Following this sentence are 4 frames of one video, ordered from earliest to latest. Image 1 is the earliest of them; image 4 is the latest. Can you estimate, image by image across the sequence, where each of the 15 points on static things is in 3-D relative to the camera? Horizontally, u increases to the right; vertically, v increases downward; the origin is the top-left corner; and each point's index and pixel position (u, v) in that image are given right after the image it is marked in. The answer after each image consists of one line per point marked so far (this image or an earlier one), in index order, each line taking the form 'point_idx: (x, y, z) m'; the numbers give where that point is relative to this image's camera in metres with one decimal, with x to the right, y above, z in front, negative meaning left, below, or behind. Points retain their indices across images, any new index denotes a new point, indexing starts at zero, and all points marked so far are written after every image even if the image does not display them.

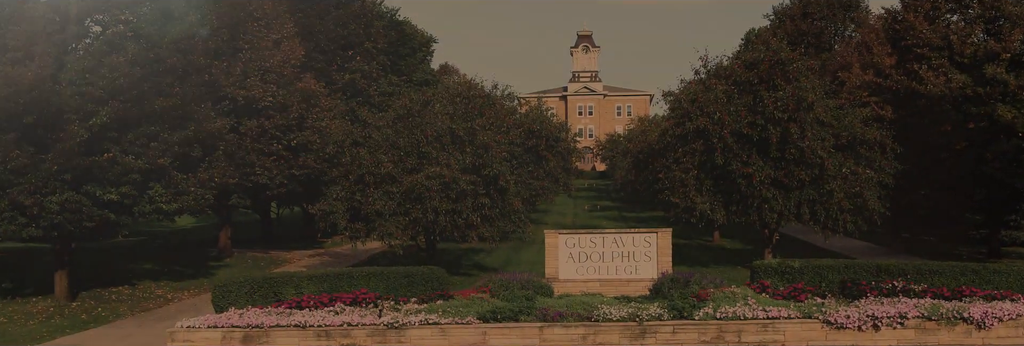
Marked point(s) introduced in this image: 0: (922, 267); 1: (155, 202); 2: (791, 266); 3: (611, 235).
0: (+8.0, -1.8, +15.5) m
1: (-8.6, -0.7, +19.1) m
2: (+5.6, -1.9, +15.8) m
3: (+2.3, -1.4, +18.3) m
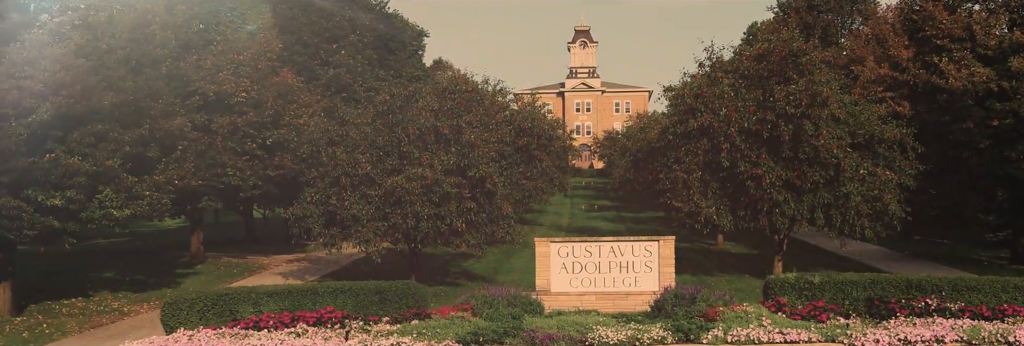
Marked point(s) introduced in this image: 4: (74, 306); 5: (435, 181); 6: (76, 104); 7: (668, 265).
0: (+7.8, -1.9, +13.7) m
1: (-8.9, -0.7, +17.3) m
2: (+5.3, -1.9, +14.0) m
3: (+2.0, -1.5, +16.6) m
4: (-10.6, -3.2, +19.1) m
5: (-1.9, -0.2, +19.5) m
6: (-9.2, +1.4, +16.6) m
7: (+3.2, -1.9, +16.5) m
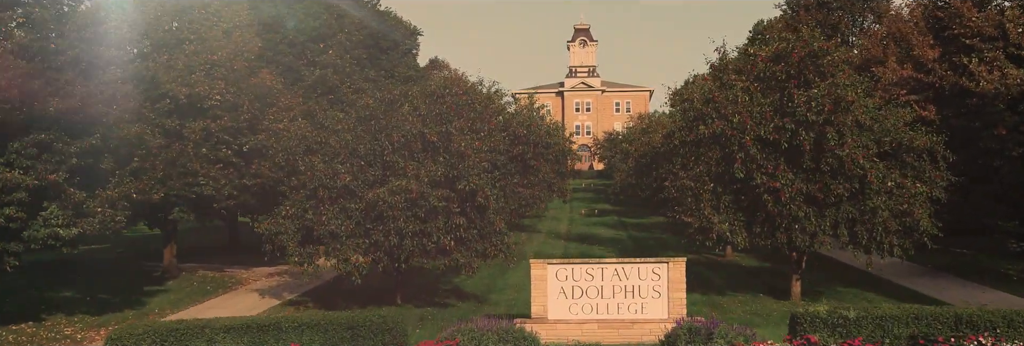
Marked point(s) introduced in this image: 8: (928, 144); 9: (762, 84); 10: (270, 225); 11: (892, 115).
0: (+7.6, -2.2, +12.0) m
1: (-9.1, -1.0, +15.6) m
2: (+5.1, -2.2, +12.3) m
3: (+1.9, -1.8, +14.8) m
4: (-10.7, -3.5, +17.3) m
5: (-2.0, -0.5, +17.7) m
6: (-9.3, +1.2, +14.8) m
7: (+3.1, -2.2, +14.8) m
8: (+9.9, +0.7, +18.9) m
9: (+6.0, +2.2, +19.2) m
10: (-5.9, -1.3, +19.3) m
11: (+9.1, +1.4, +19.0) m
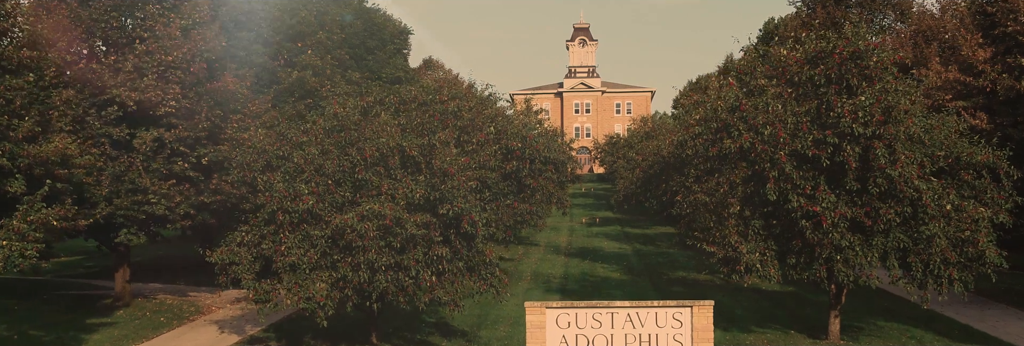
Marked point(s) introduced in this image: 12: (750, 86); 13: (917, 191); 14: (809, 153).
0: (+7.5, -2.6, +9.3) m
1: (-9.2, -1.4, +12.8) m
2: (+5.0, -2.6, +9.6) m
3: (+1.7, -2.2, +12.1) m
4: (-10.9, -3.9, +14.6) m
5: (-2.2, -0.9, +15.0) m
6: (-9.5, +0.7, +12.1) m
7: (+2.9, -2.6, +12.1) m
8: (+9.8, +0.3, +16.2) m
9: (+5.9, +1.7, +16.5) m
10: (-6.0, -1.7, +16.6) m
11: (+9.0, +1.0, +16.3) m
12: (+5.3, +2.0, +17.7) m
13: (+7.6, -0.4, +14.8) m
14: (+5.7, +0.4, +15.2) m
